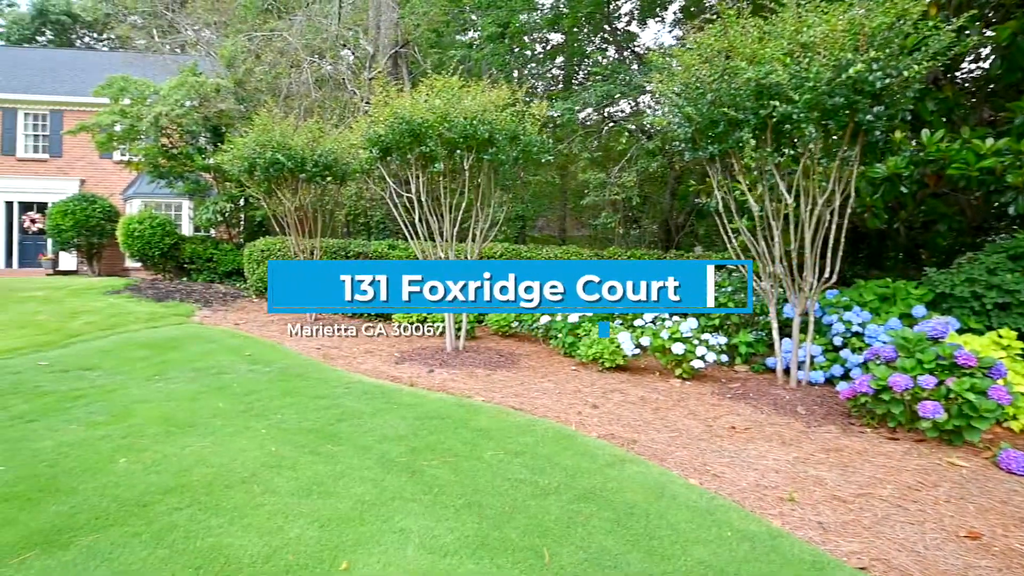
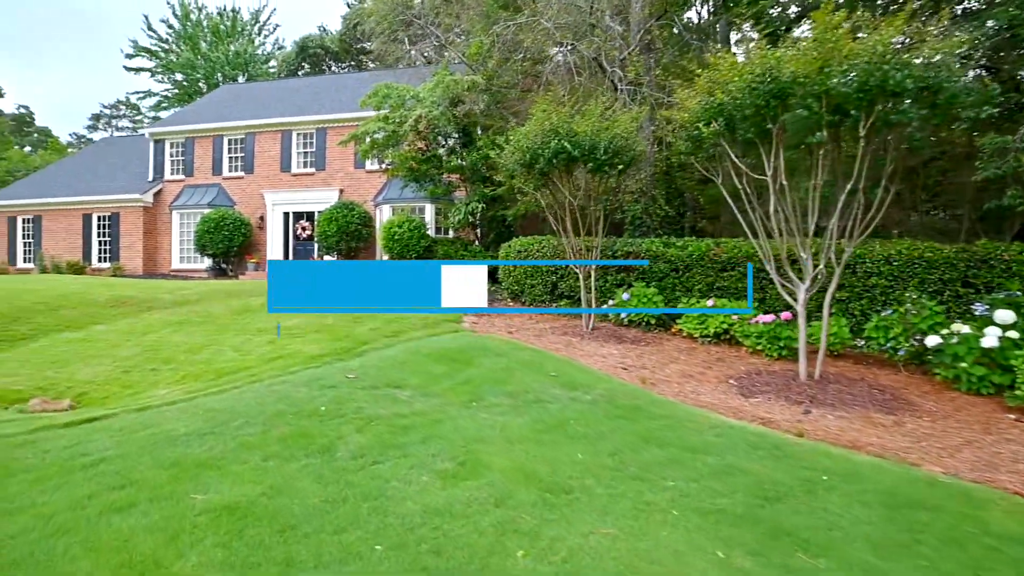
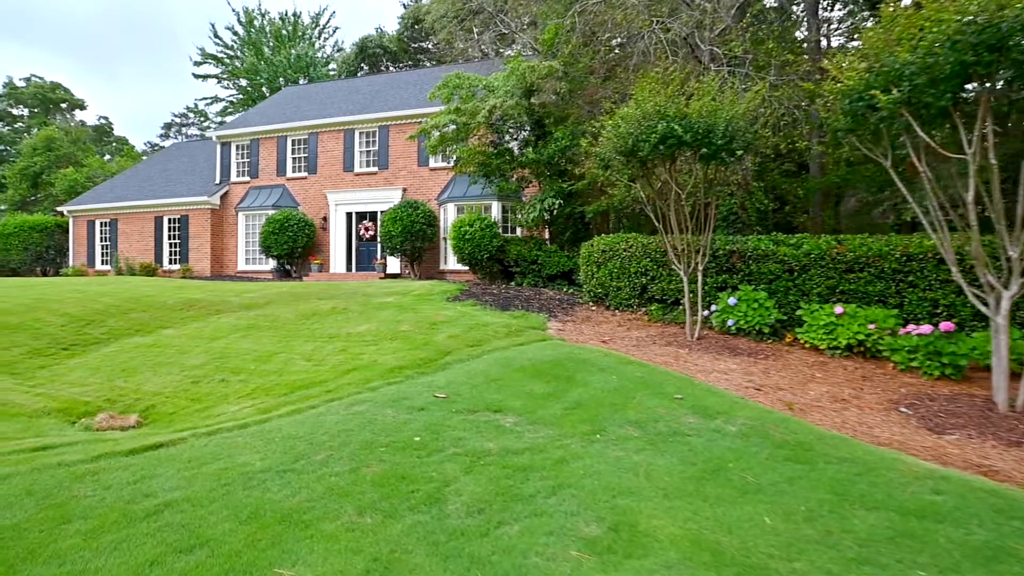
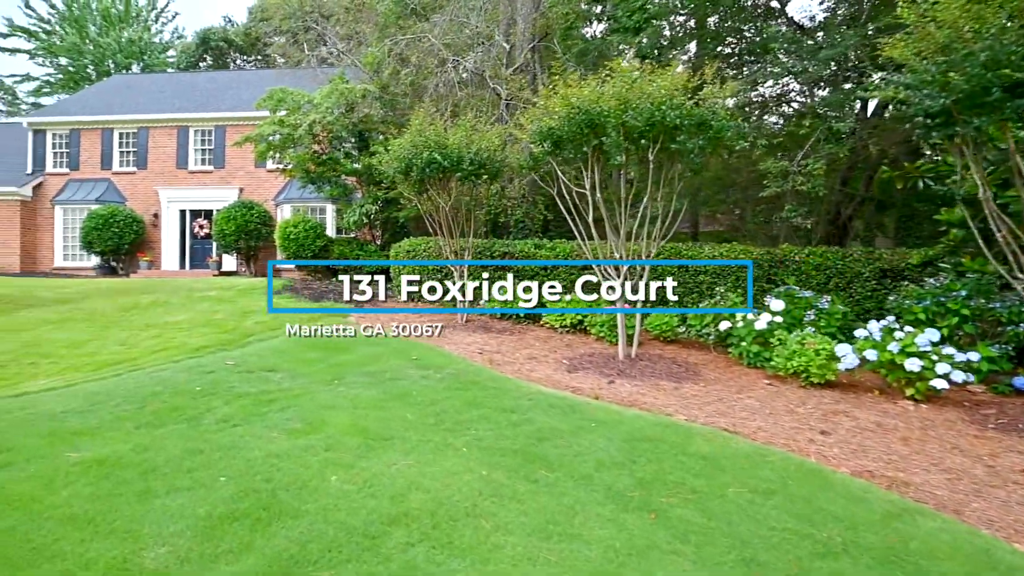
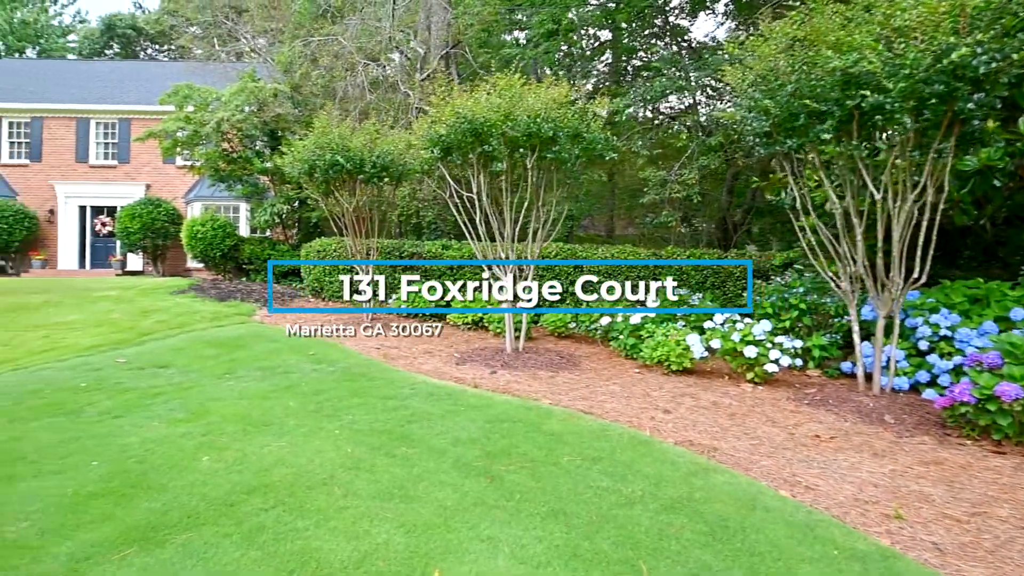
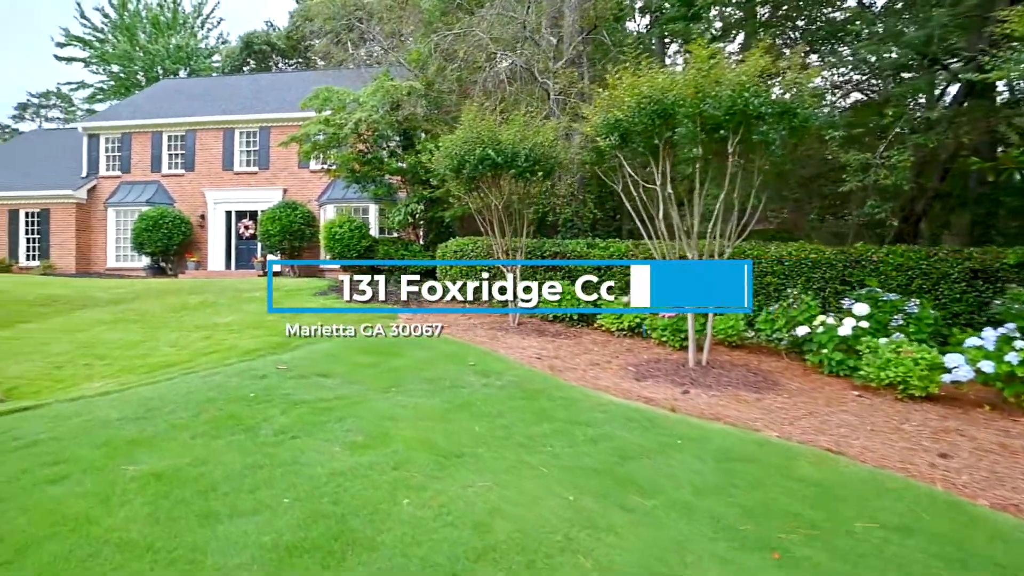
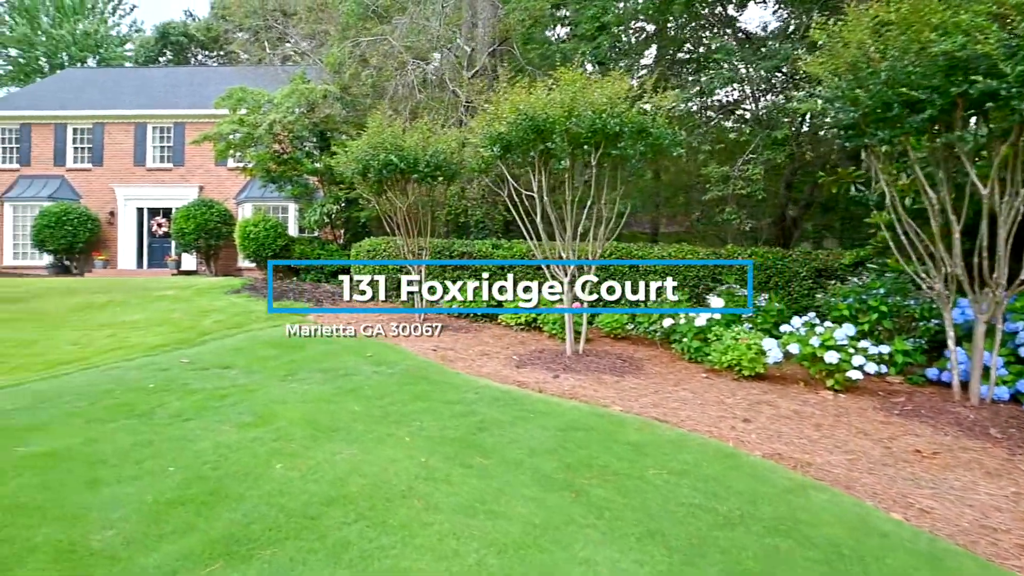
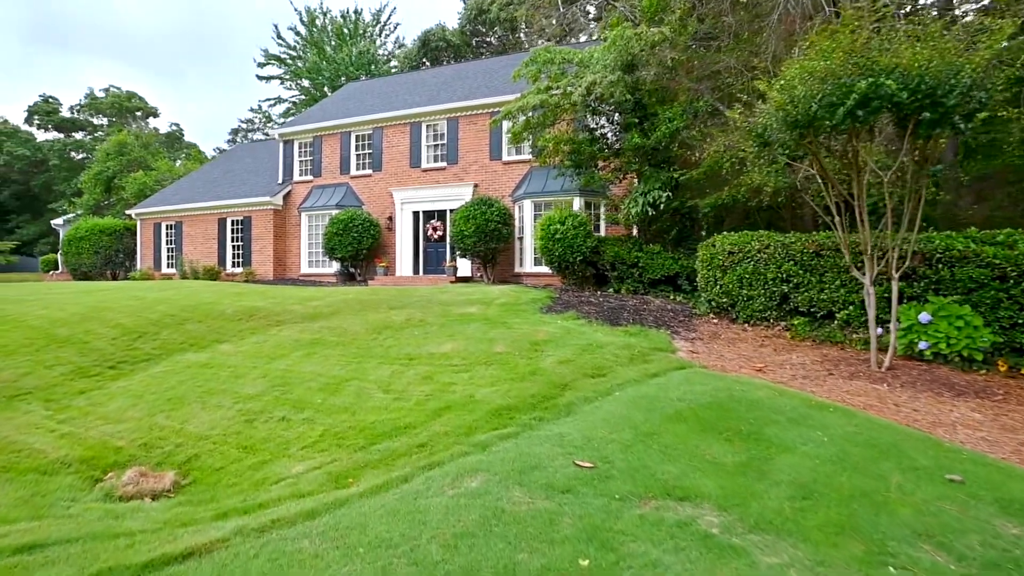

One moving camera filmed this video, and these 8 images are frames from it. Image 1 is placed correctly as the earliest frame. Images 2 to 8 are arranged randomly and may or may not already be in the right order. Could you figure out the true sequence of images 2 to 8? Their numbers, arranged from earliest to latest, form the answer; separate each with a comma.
5, 7, 4, 6, 2, 3, 8
